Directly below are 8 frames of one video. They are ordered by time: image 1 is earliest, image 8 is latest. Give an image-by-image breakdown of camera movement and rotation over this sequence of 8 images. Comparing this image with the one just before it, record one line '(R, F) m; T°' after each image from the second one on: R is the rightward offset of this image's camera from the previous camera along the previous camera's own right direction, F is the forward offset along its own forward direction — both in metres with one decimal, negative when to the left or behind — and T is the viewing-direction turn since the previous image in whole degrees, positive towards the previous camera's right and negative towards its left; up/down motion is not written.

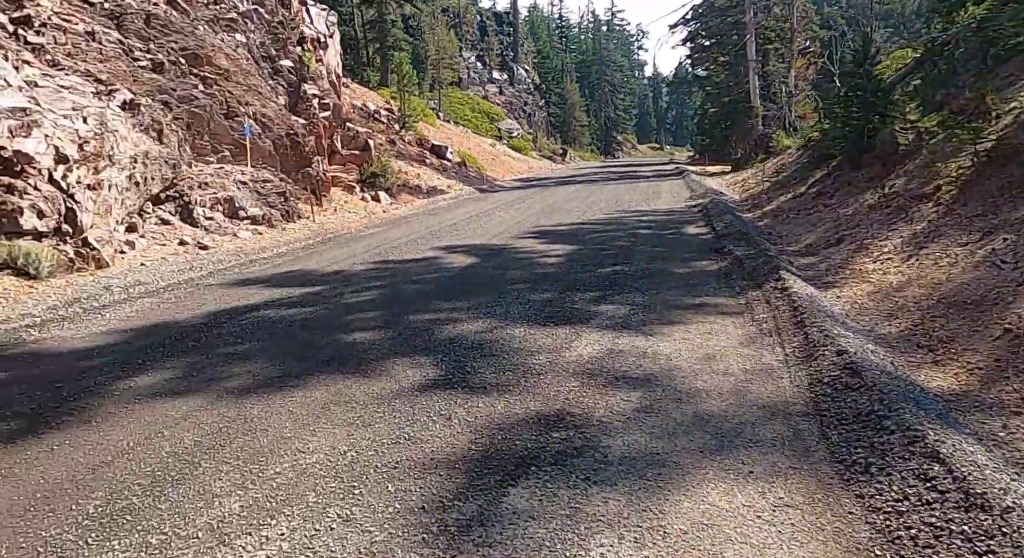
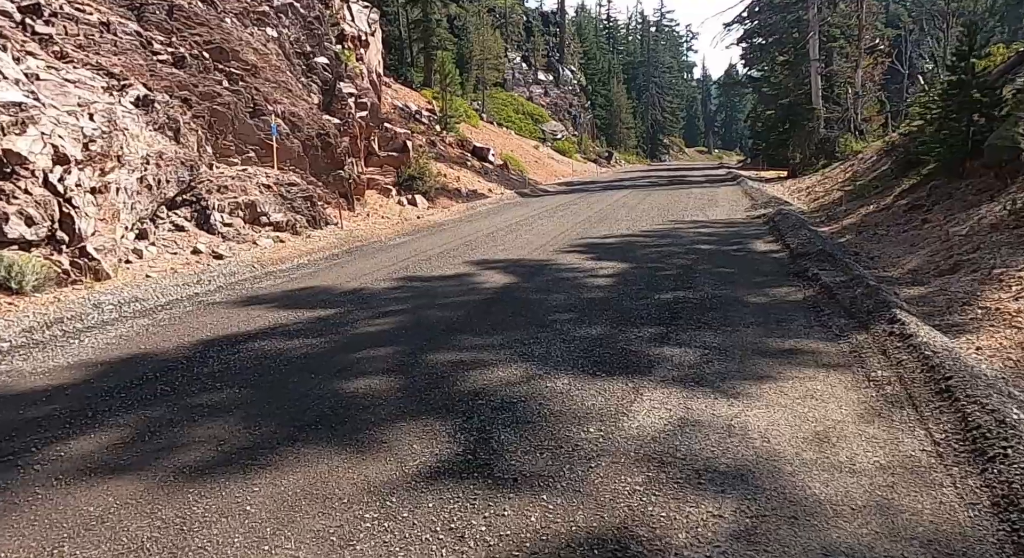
(0.0, +1.3) m; -3°
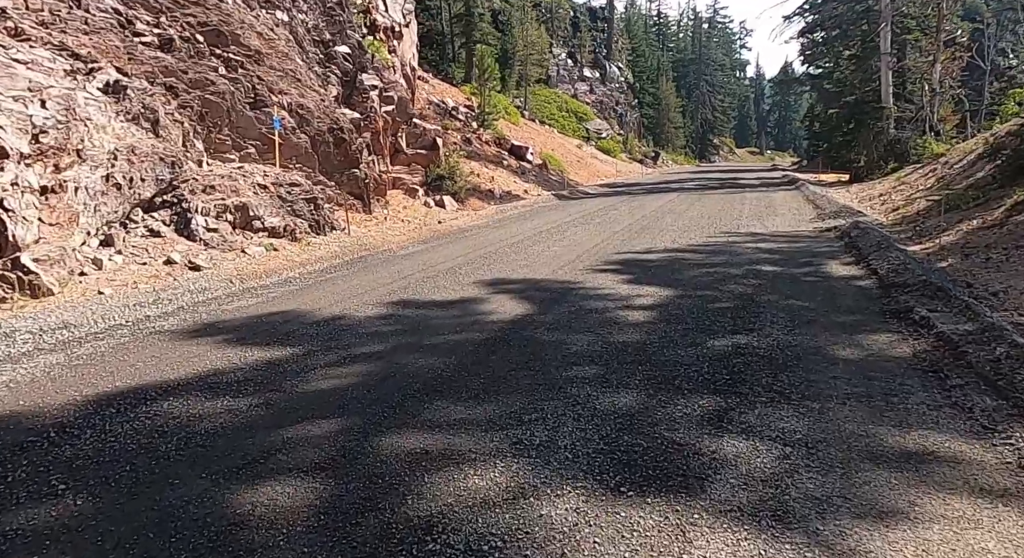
(+0.2, +1.8) m; -3°
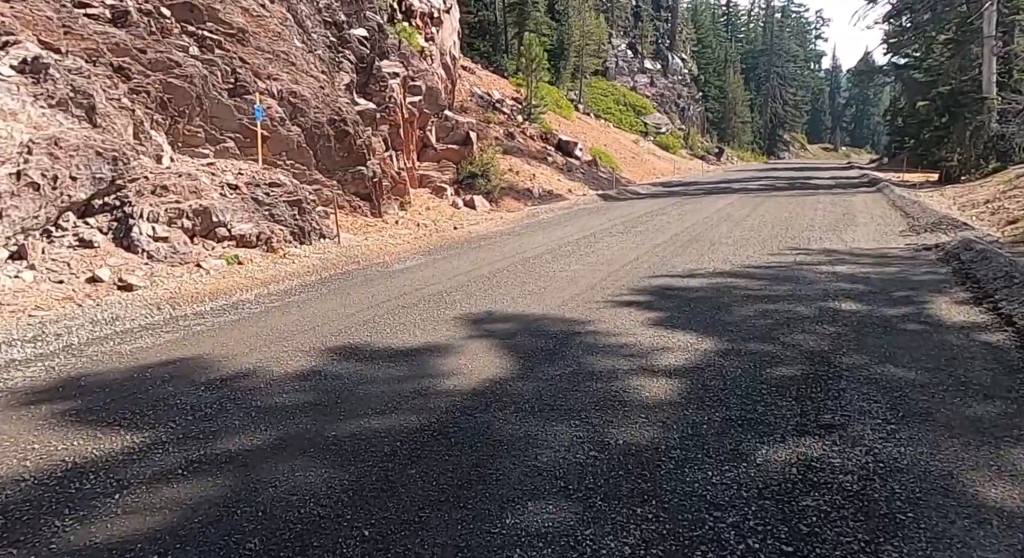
(+0.6, +2.2) m; -4°
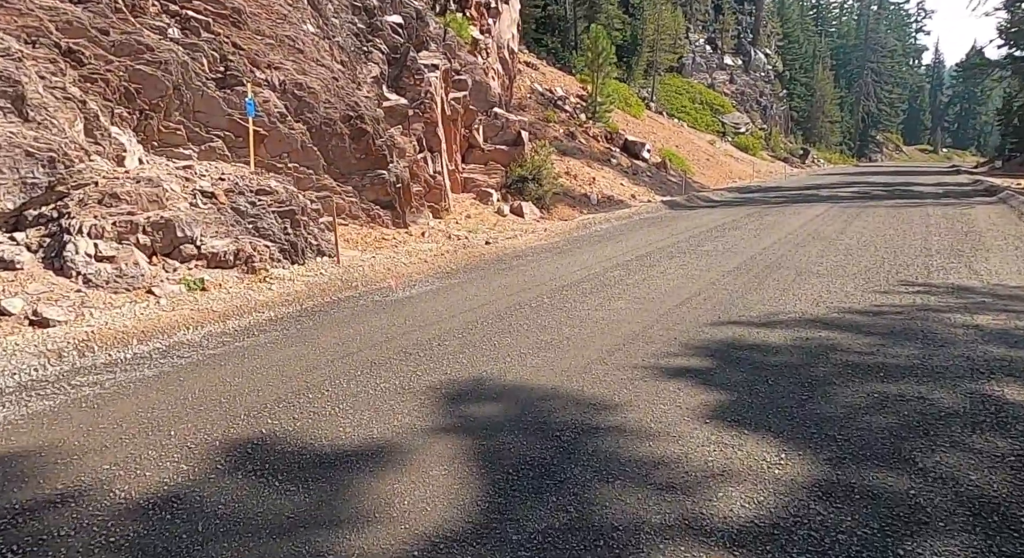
(+0.4, +2.1) m; -5°
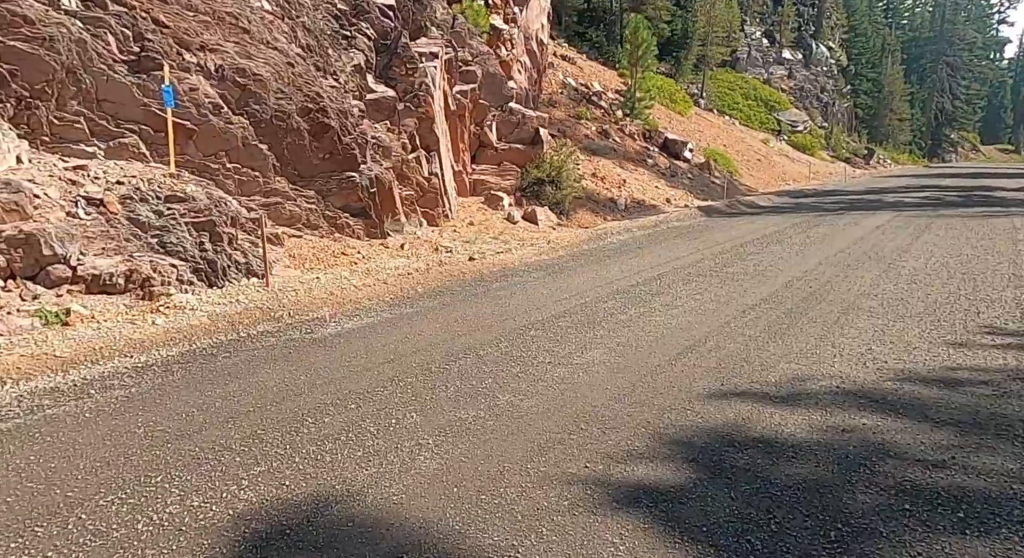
(+0.8, +1.9) m; -4°
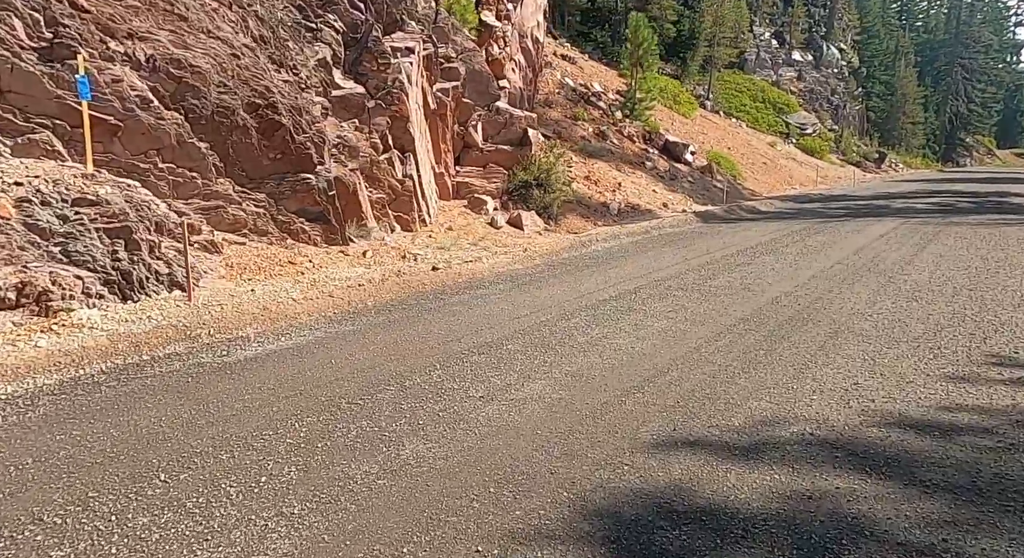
(+0.5, +0.8) m; -1°
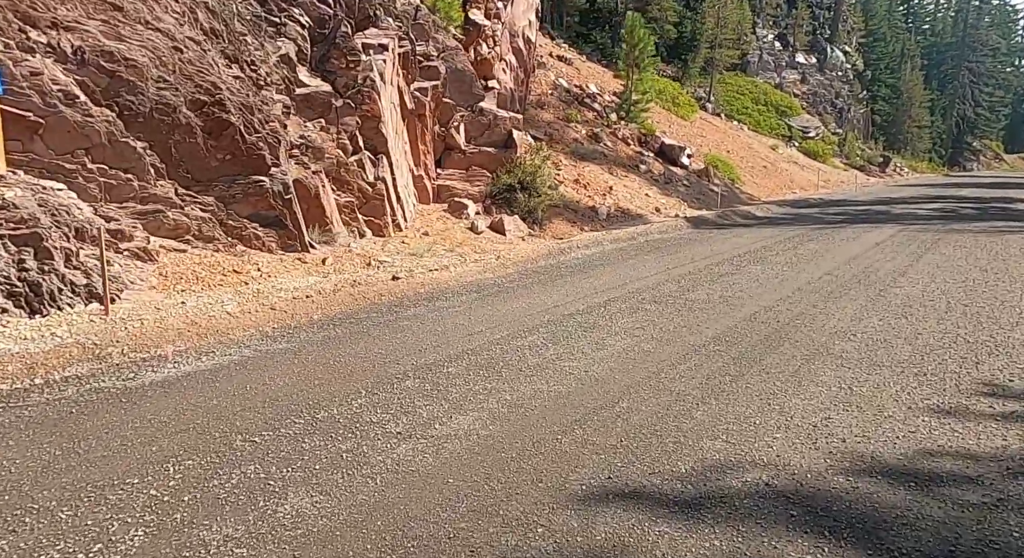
(+0.4, +0.6) m; 0°
